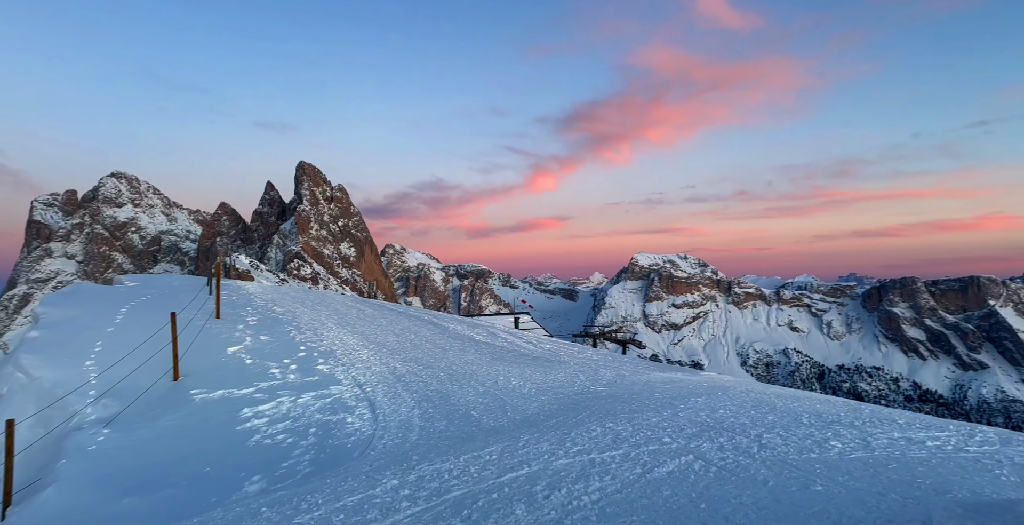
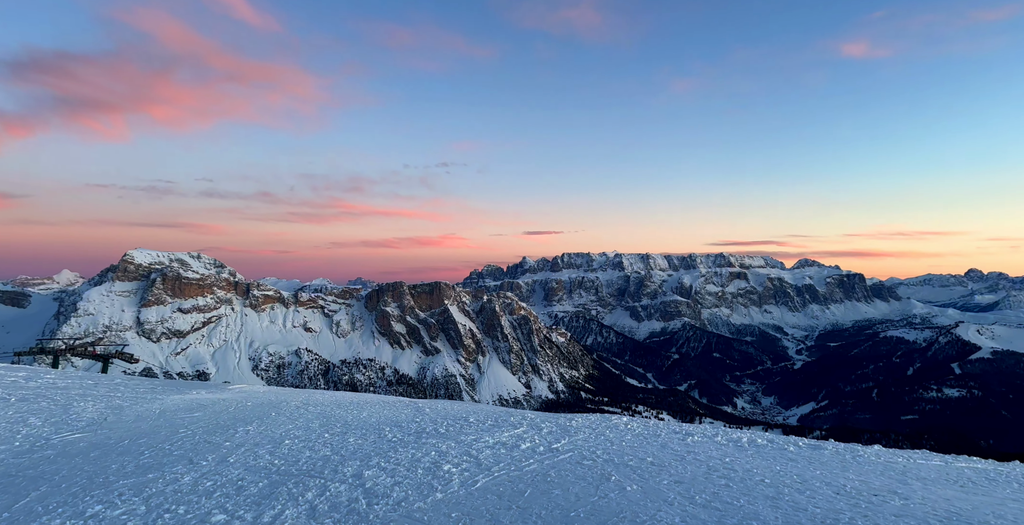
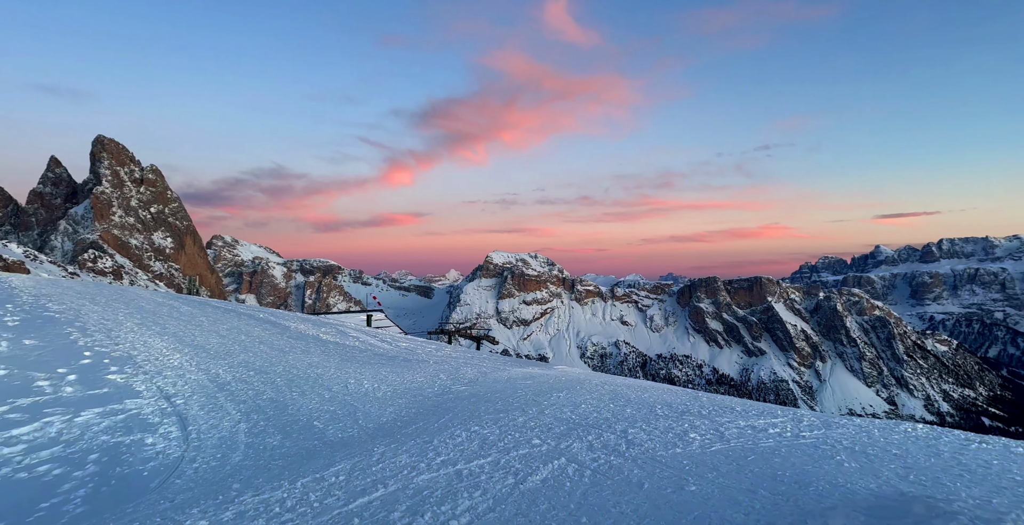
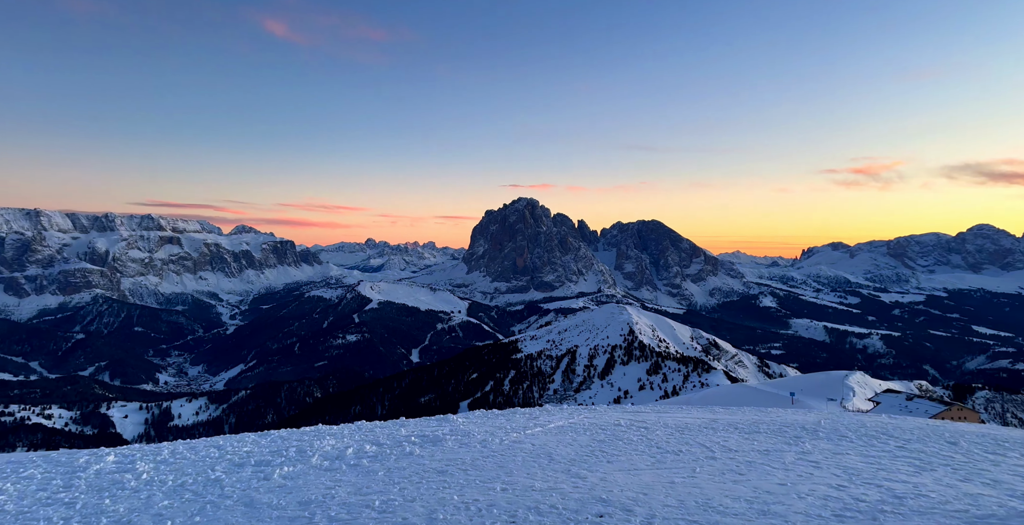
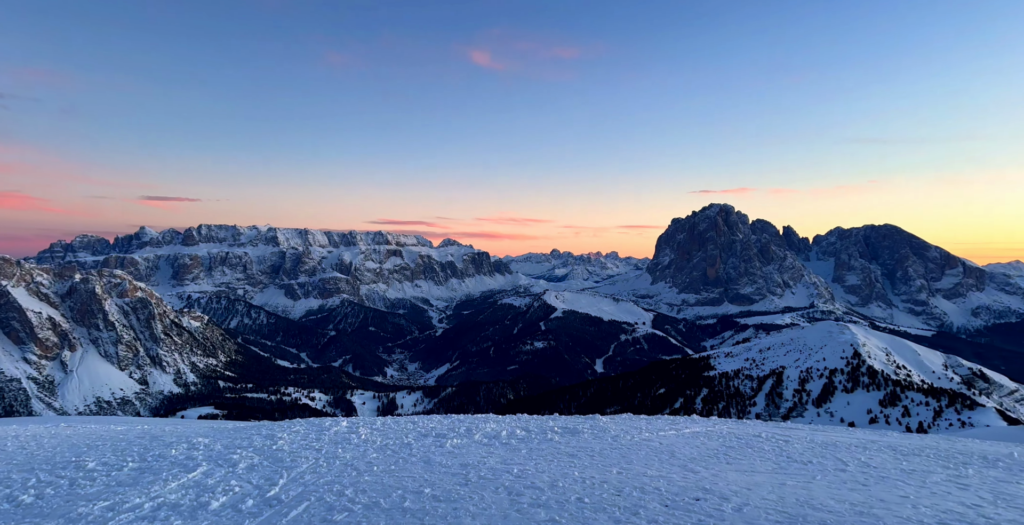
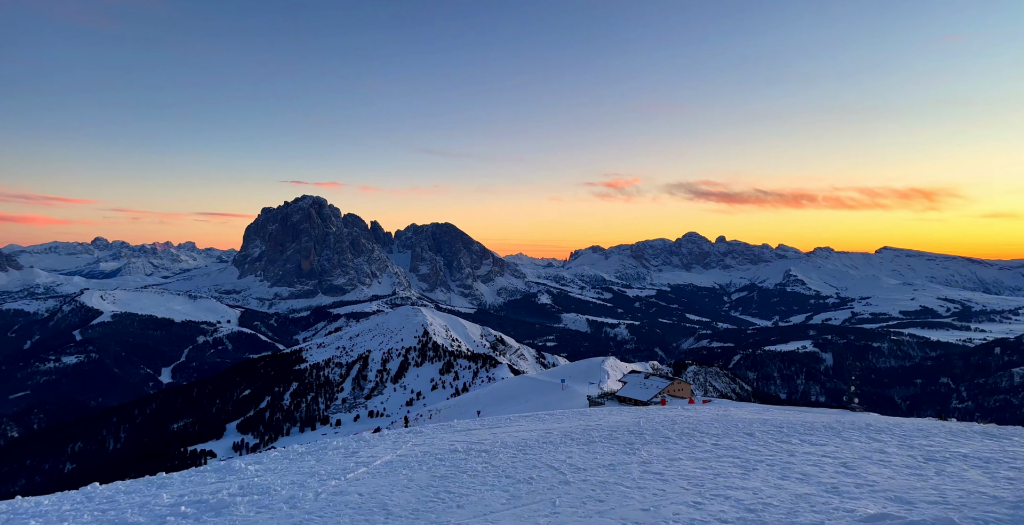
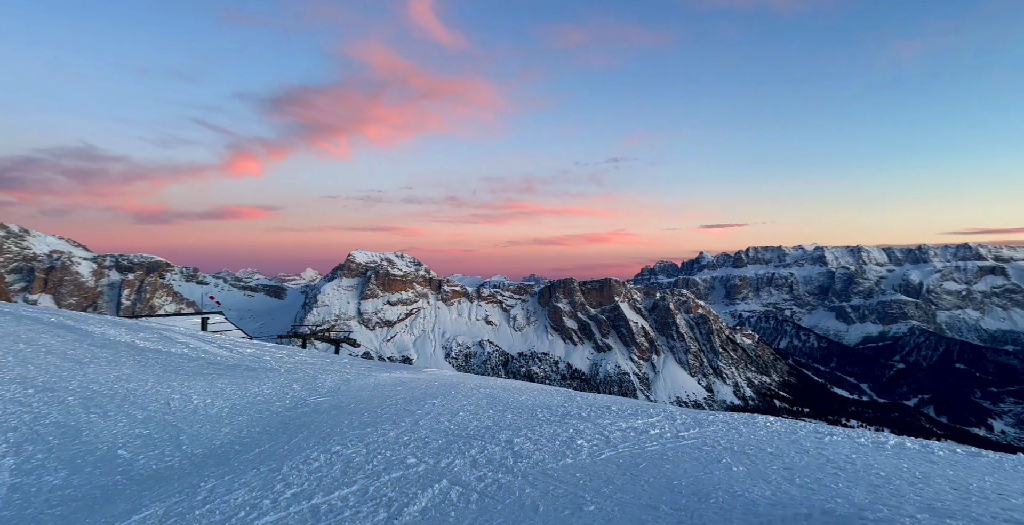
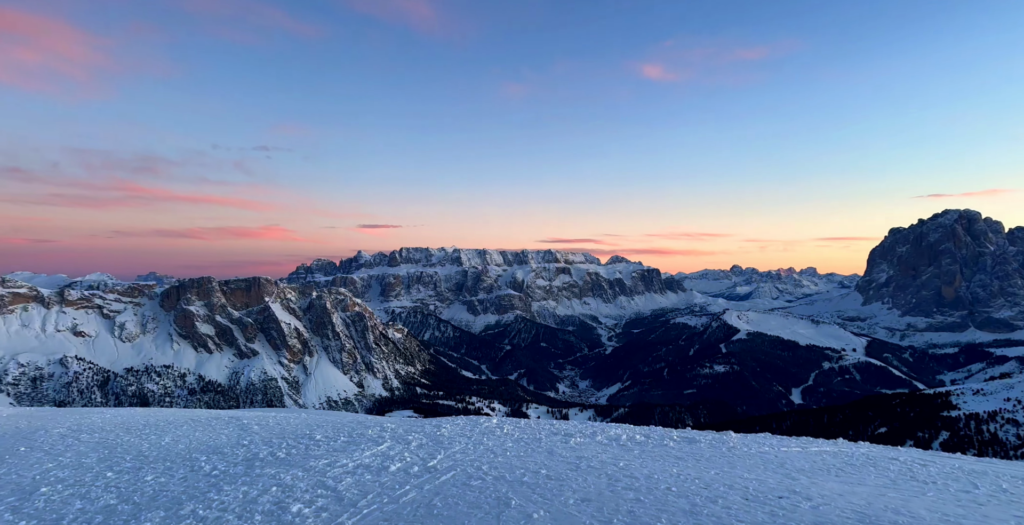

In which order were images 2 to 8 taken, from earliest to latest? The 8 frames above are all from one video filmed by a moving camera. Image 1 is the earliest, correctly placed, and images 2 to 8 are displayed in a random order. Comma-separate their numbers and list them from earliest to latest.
3, 7, 2, 8, 5, 4, 6
